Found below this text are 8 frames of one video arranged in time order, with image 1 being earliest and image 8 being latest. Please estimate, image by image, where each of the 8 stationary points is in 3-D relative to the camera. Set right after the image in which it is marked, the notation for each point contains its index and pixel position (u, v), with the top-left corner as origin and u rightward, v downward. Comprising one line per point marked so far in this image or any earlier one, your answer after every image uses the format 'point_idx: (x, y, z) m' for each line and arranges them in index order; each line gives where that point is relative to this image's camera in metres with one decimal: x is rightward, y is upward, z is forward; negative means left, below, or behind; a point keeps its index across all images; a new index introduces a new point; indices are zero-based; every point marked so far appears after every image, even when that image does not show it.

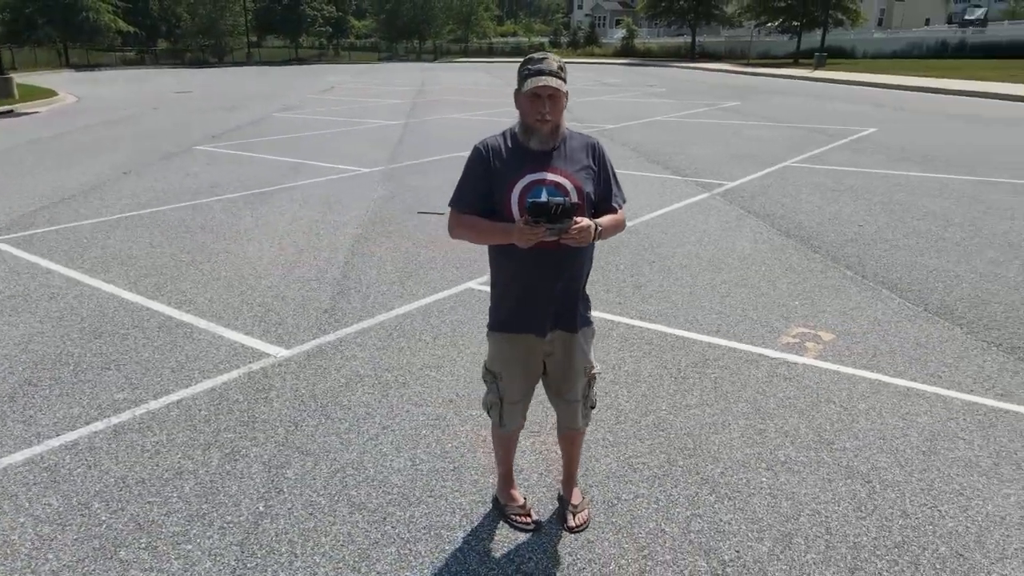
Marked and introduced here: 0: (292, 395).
0: (-1.2, -0.6, +4.0) m
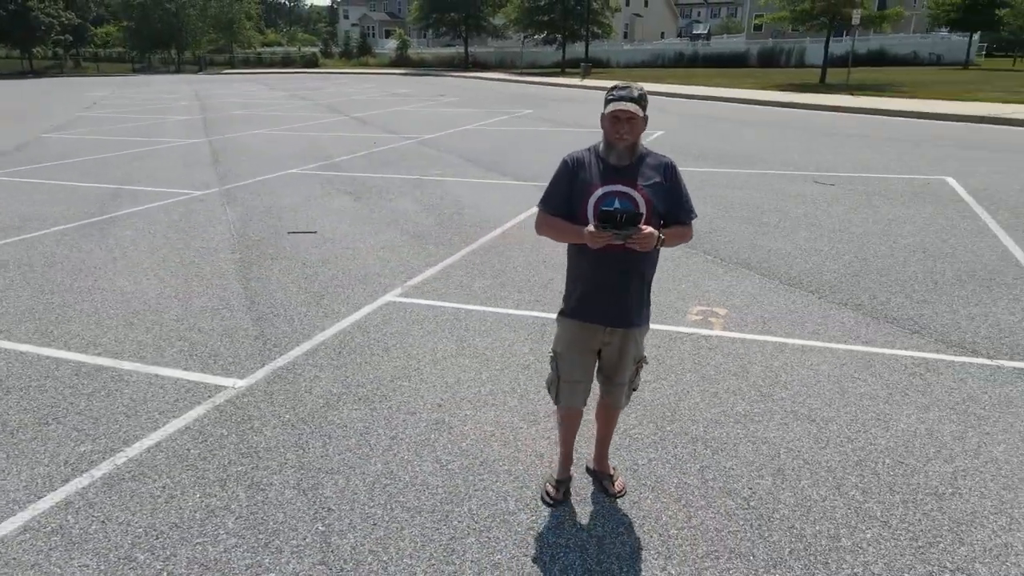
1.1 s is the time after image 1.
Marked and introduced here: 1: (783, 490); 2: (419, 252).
0: (-1.2, -0.7, +3.9) m
1: (+1.2, -0.9, +3.3) m
2: (-0.9, +0.3, +7.1) m
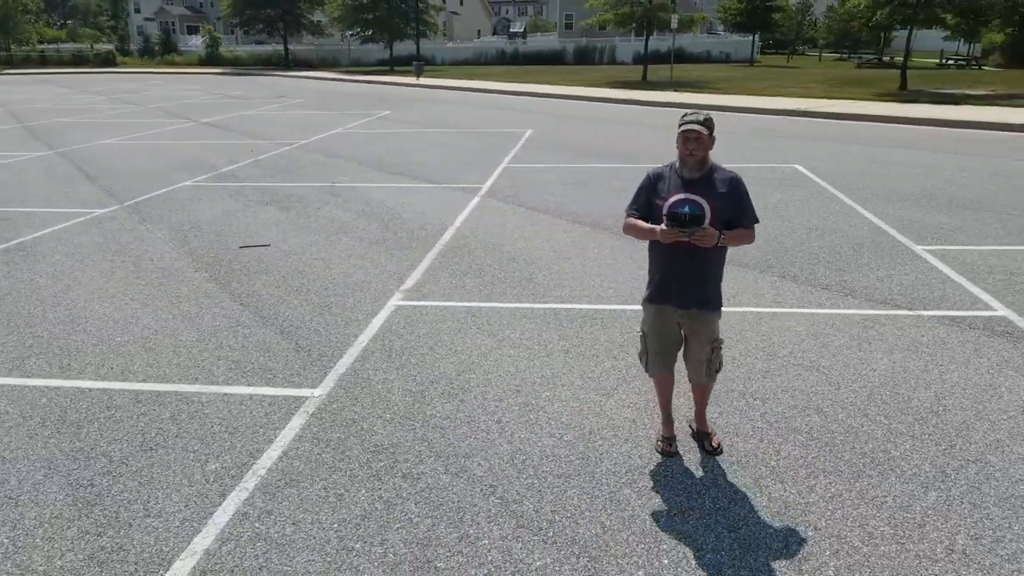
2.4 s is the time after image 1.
0: (-0.7, -0.8, +4.2) m
1: (+1.8, -0.8, +4.1) m
2: (-1.2, +0.3, +7.4) m
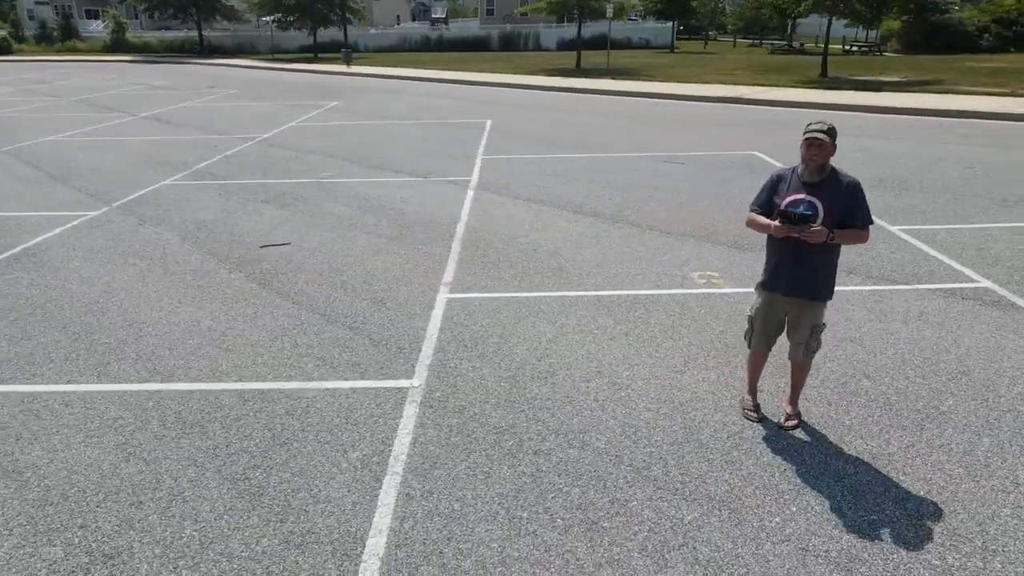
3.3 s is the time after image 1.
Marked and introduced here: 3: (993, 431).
0: (-0.1, -0.7, +4.6) m
1: (+2.4, -0.6, +4.8) m
2: (-1.0, +0.4, +7.7) m
3: (+2.7, -0.8, +4.2) m
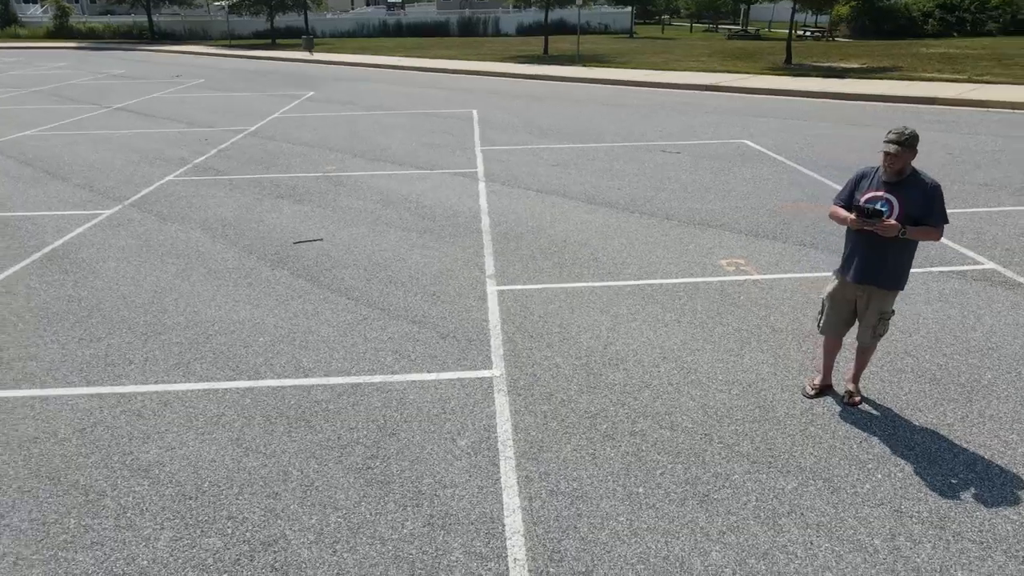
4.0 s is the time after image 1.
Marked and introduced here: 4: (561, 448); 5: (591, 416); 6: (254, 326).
0: (+0.4, -0.7, +4.9) m
1: (+2.9, -0.5, +5.2) m
2: (-0.7, +0.5, +7.9) m
3: (+3.3, -0.7, +4.7) m
4: (+0.3, -0.9, +4.3) m
5: (+0.5, -0.8, +4.6) m
6: (-2.1, -0.3, +5.9) m
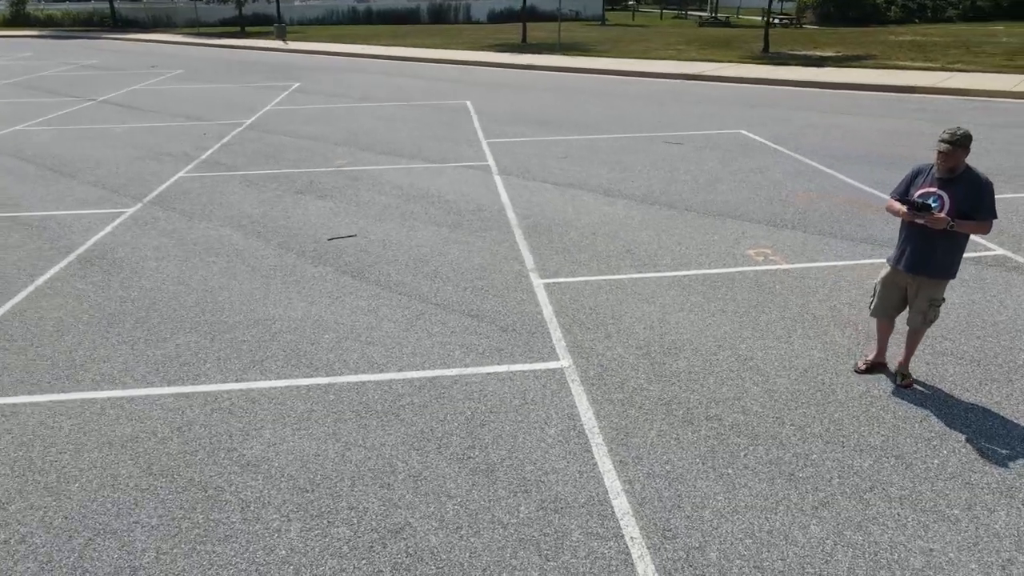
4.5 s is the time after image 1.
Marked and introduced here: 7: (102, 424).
0: (+0.9, -0.6, +5.2) m
1: (+3.4, -0.4, +5.6) m
2: (-0.3, +0.5, +8.1) m
3: (+3.8, -0.6, +5.1) m
4: (+0.8, -0.9, +4.5) m
5: (+1.0, -0.8, +4.9) m
6: (-1.6, -0.3, +6.1) m
7: (-2.6, -0.9, +4.7) m
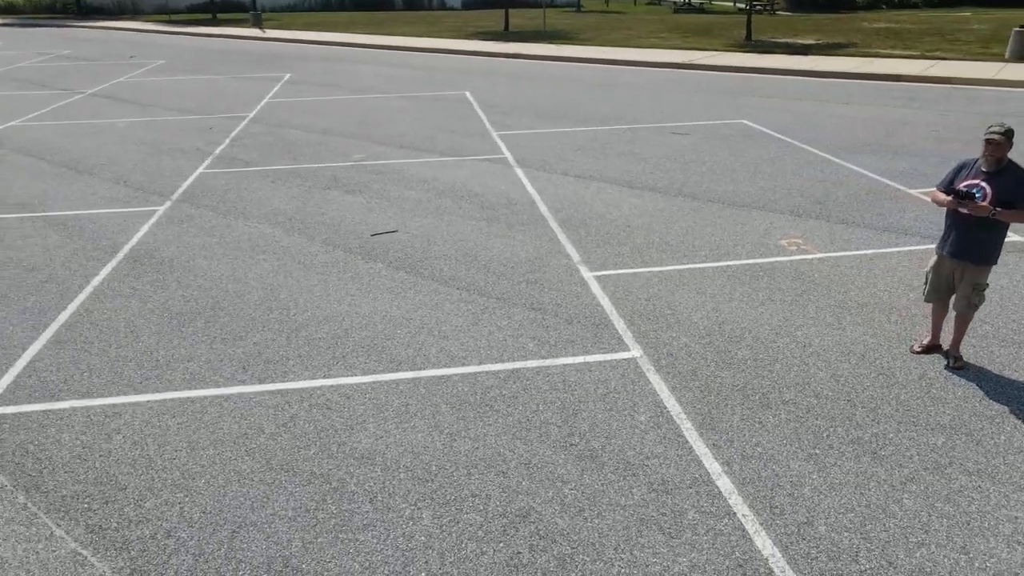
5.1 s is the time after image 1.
0: (+1.5, -0.6, +5.5) m
1: (+3.9, -0.3, +6.0) m
2: (+0.1, +0.6, +8.3) m
3: (+4.4, -0.5, +5.5) m
4: (+1.4, -0.9, +4.8) m
5: (+1.6, -0.7, +5.2) m
6: (-1.1, -0.3, +6.3) m
7: (-2.0, -0.9, +4.8) m
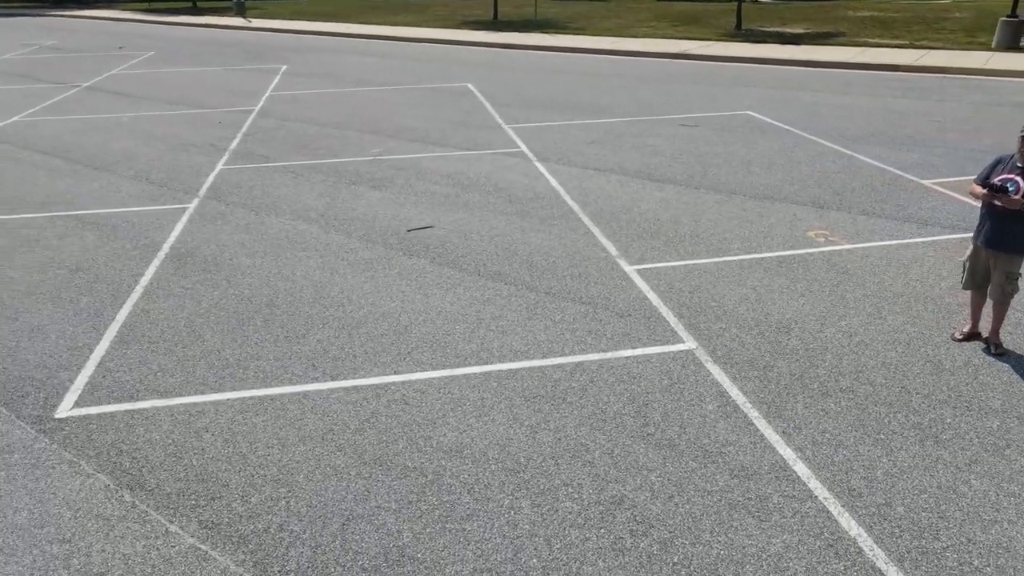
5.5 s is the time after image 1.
0: (+2.0, -0.5, +5.7) m
1: (+4.4, -0.2, +6.3) m
2: (+0.5, +0.7, +8.5) m
3: (+4.9, -0.4, +5.8) m
4: (+1.9, -0.8, +5.1) m
5: (+2.1, -0.7, +5.4) m
6: (-0.6, -0.2, +6.4) m
7: (-1.5, -0.9, +5.0) m
